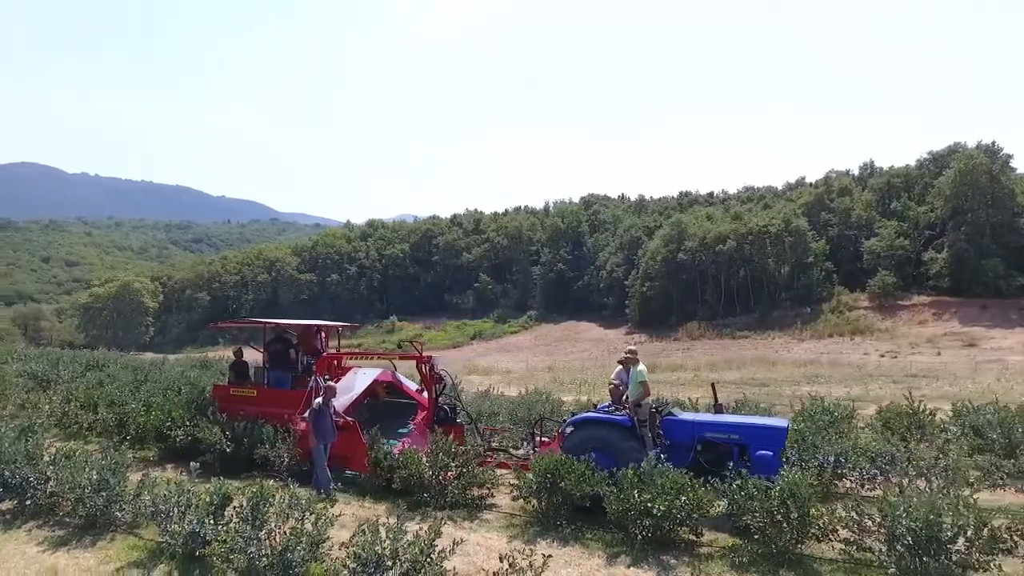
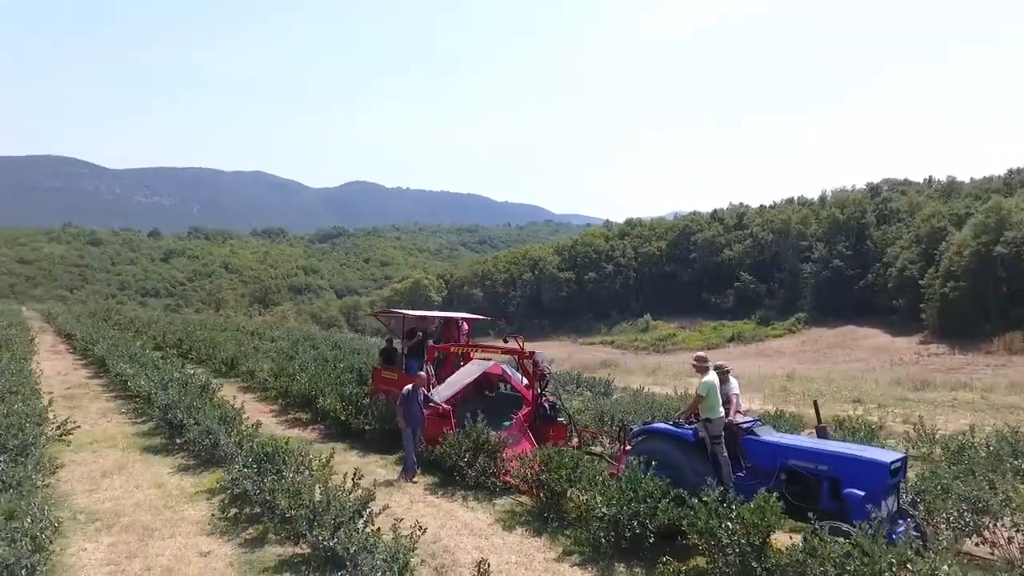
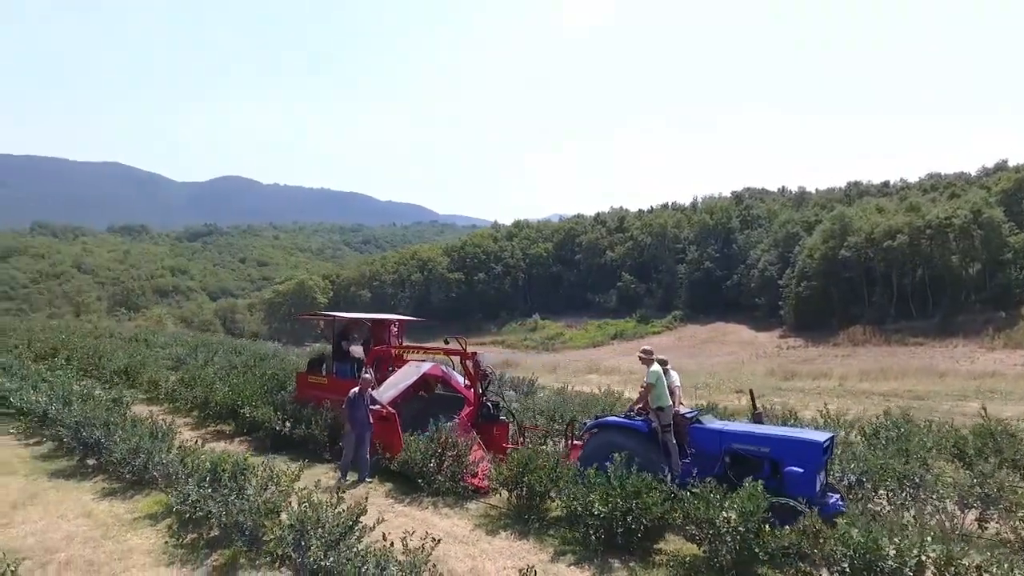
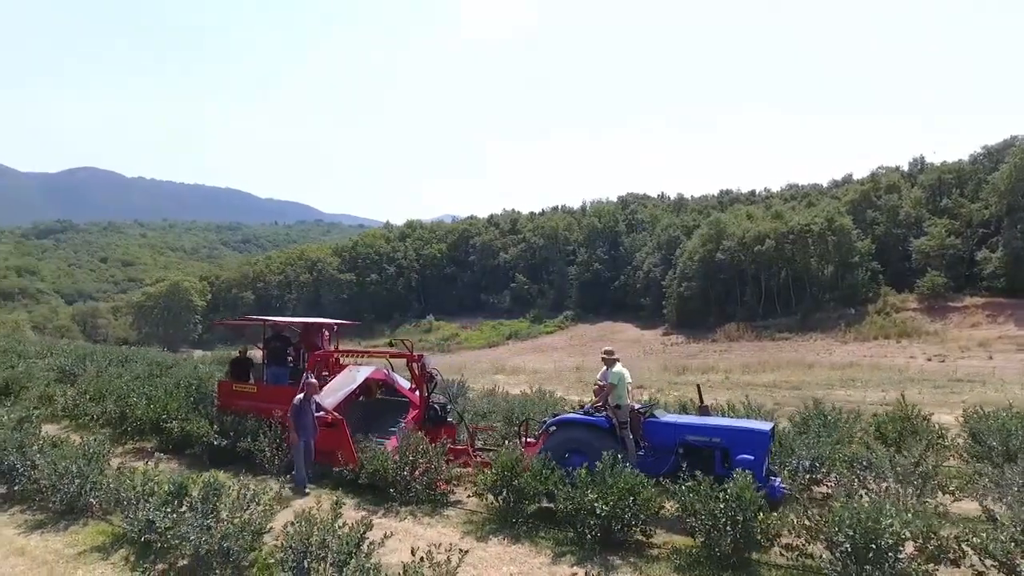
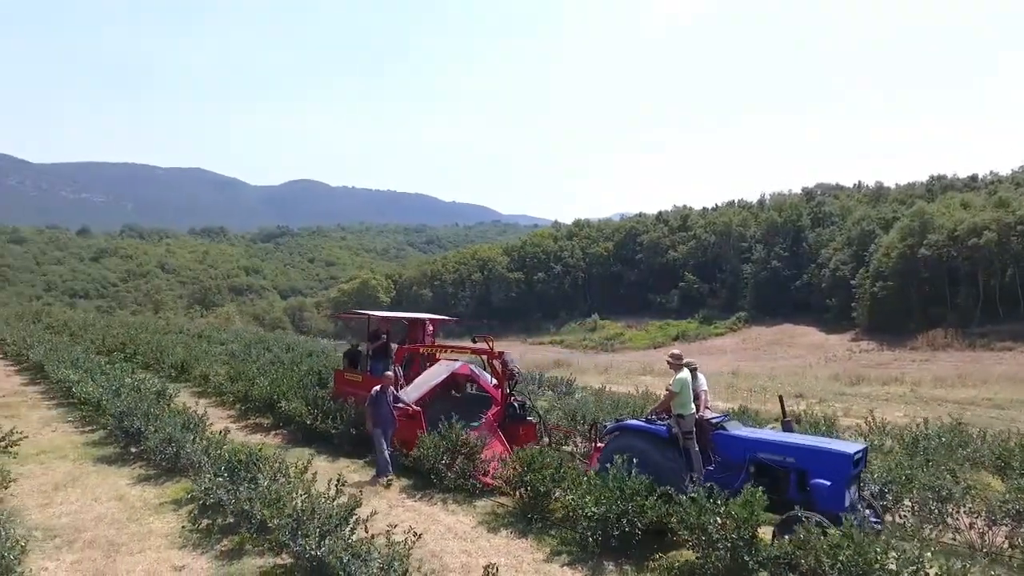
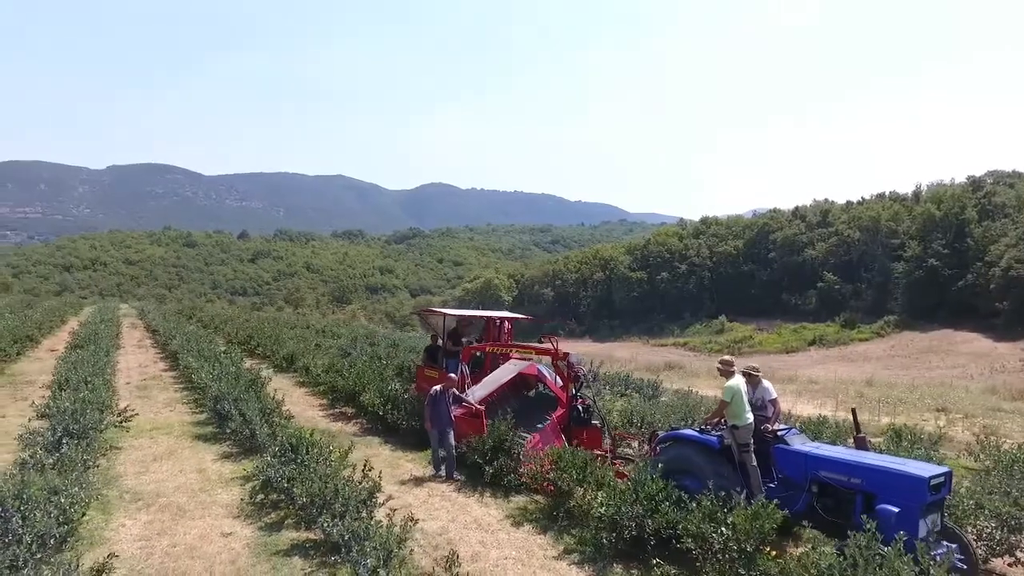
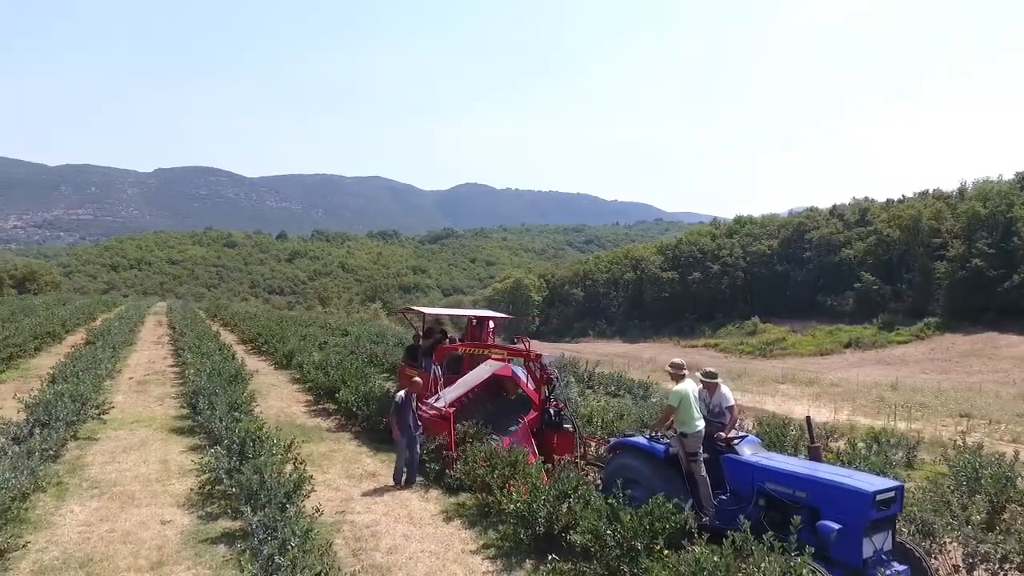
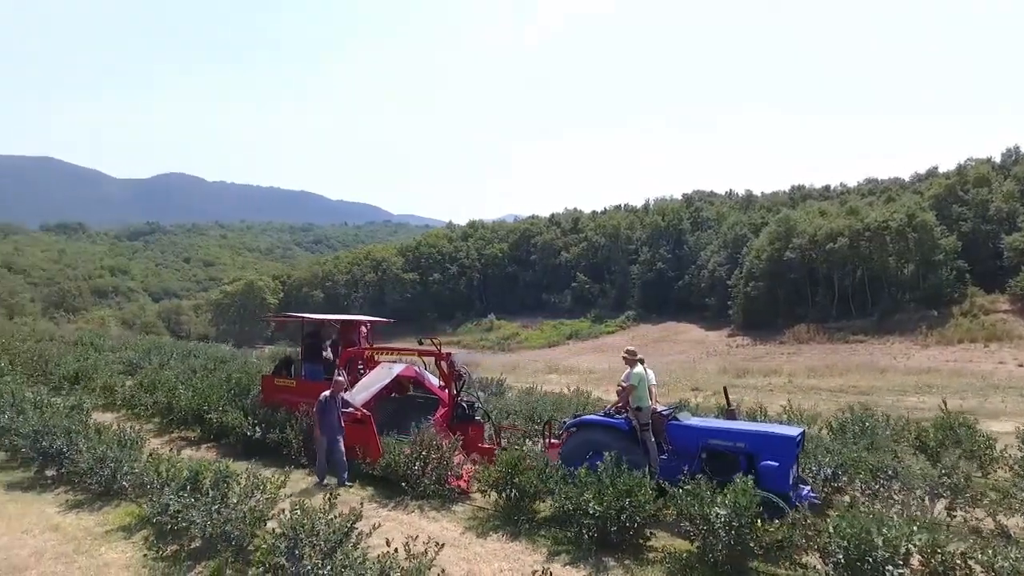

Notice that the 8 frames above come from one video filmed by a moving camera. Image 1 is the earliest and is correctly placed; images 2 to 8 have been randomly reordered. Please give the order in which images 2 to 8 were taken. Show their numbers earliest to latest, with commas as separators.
4, 8, 3, 5, 2, 6, 7
